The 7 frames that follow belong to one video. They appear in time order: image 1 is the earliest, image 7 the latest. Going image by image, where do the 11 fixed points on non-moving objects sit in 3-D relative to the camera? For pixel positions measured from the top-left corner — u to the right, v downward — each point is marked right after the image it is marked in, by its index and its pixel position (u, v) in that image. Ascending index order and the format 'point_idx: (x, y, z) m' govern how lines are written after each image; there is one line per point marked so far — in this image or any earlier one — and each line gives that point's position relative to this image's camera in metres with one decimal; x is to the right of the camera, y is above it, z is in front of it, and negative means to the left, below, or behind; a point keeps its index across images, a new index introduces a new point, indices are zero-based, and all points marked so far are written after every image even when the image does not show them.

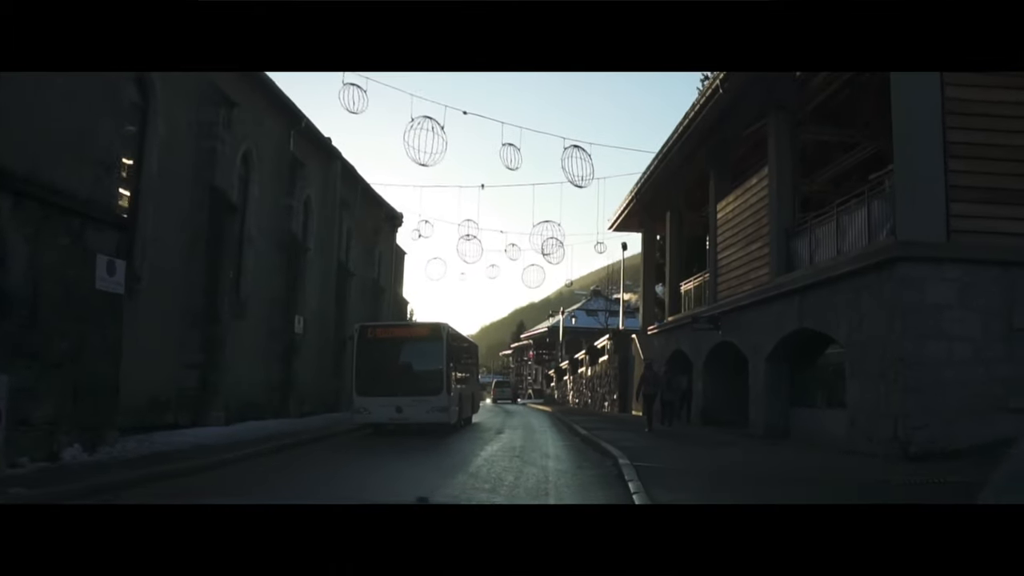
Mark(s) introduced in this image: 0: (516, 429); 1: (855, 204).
0: (+0.1, -2.8, +17.2) m
1: (+4.3, +1.1, +11.1) m
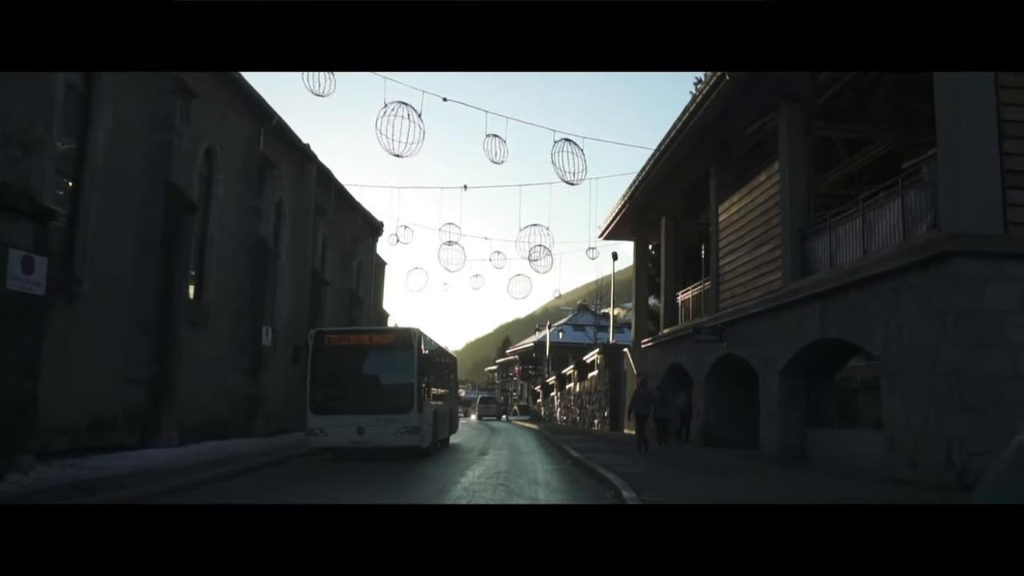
0: (-0.2, -2.9, +15.8) m
1: (+4.1, +1.0, +9.8) m
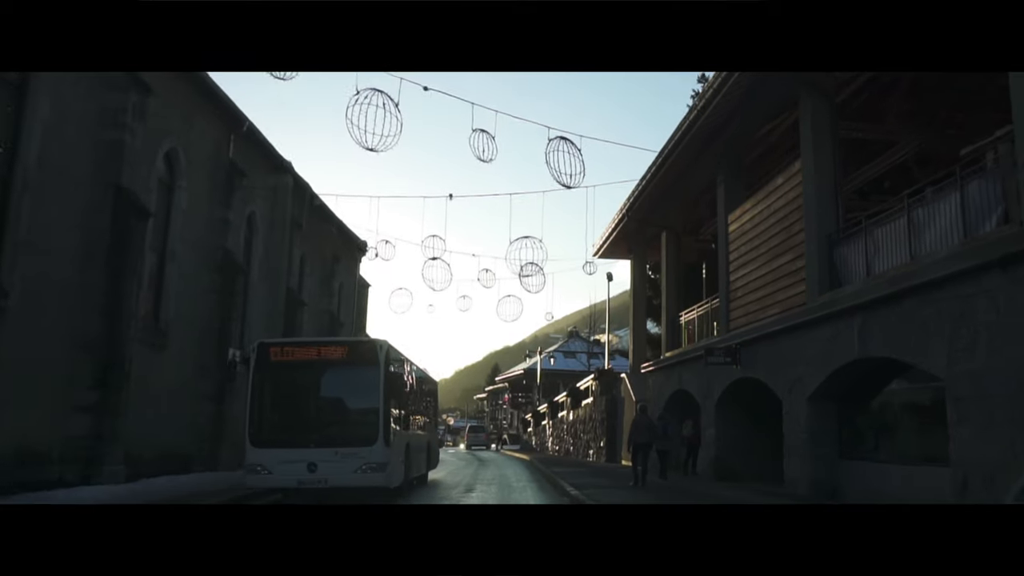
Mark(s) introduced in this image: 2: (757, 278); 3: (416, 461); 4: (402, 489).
0: (-0.4, -3.2, +14.2) m
1: (+4.0, +0.9, +8.4) m
2: (+3.6, +0.1, +13.1) m
3: (-1.5, -2.6, +13.4) m
4: (-1.5, -2.7, +11.9) m
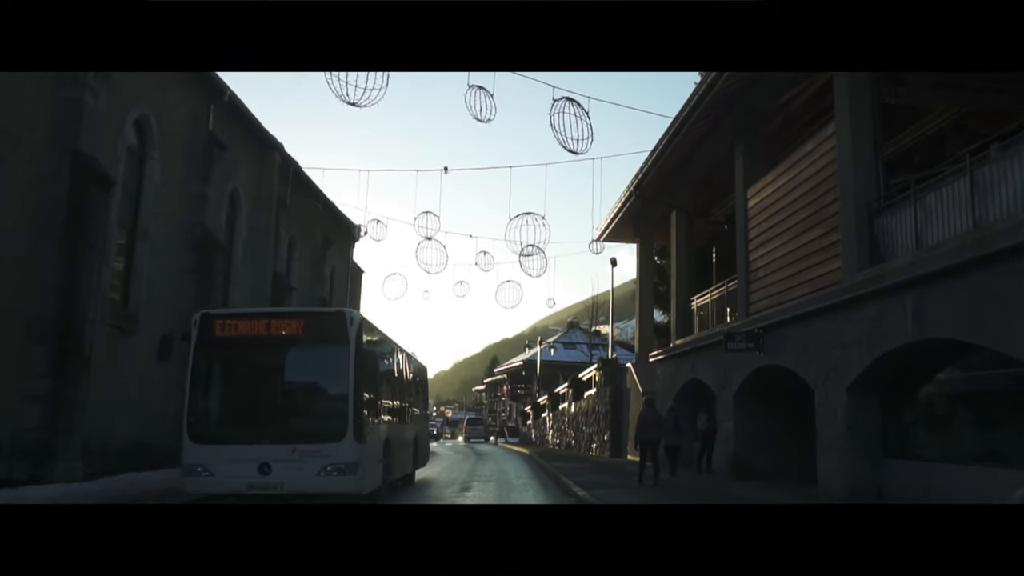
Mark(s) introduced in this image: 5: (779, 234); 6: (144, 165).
0: (-0.4, -2.9, +13.1) m
1: (+4.0, +1.1, +7.2) m
2: (+3.6, +0.4, +11.9) m
3: (-1.5, -2.3, +12.2) m
4: (-1.5, -2.4, +10.7) m
5: (+3.6, +0.7, +12.1) m
6: (-5.9, +2.0, +14.2) m
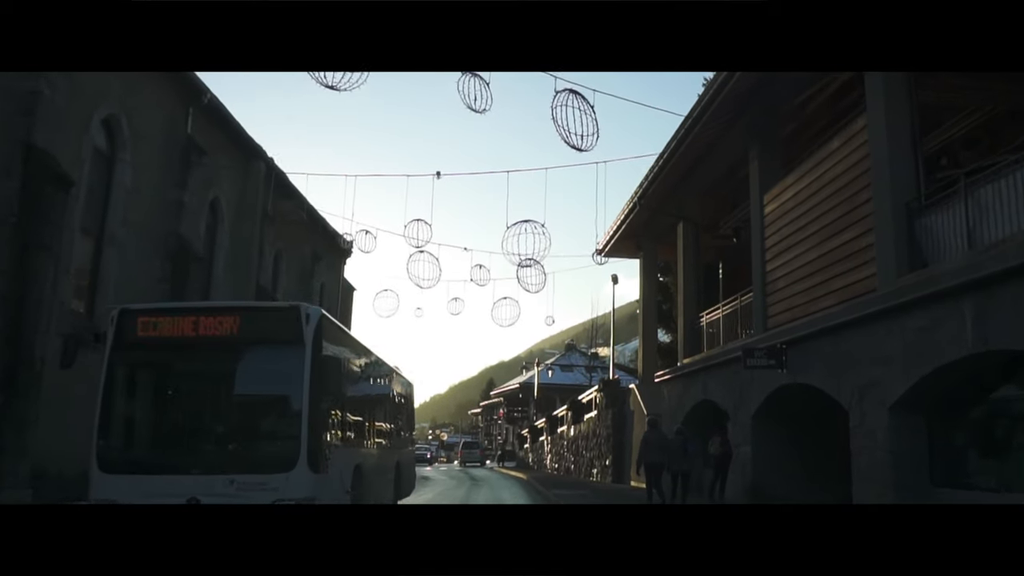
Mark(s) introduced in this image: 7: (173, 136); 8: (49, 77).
0: (-0.4, -3.0, +11.9) m
1: (+4.0, +1.1, +6.2) m
2: (+3.6, +0.3, +10.9) m
3: (-1.6, -2.5, +11.1) m
4: (-1.5, -2.5, +9.6) m
5: (+3.6, +0.6, +11.1) m
6: (-5.9, +1.8, +13.1) m
7: (-5.7, +2.6, +15.0) m
8: (-5.5, +2.6, +10.5) m
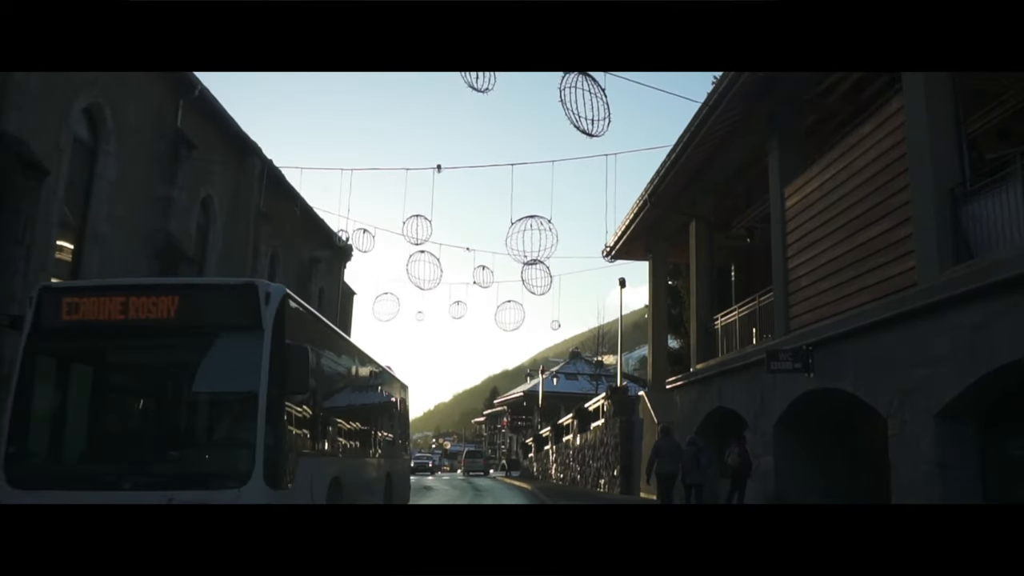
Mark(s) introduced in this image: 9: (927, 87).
0: (-0.4, -3.0, +11.2) m
1: (+4.1, +1.2, +5.5) m
2: (+3.7, +0.3, +10.2) m
3: (-1.5, -2.5, +10.4) m
4: (-1.5, -2.5, +8.8) m
5: (+3.7, +0.6, +10.4) m
6: (-5.9, +1.8, +12.4) m
7: (-5.6, +2.6, +14.3) m
8: (-5.5, +2.6, +9.9) m
9: (+3.9, +2.2, +8.4) m
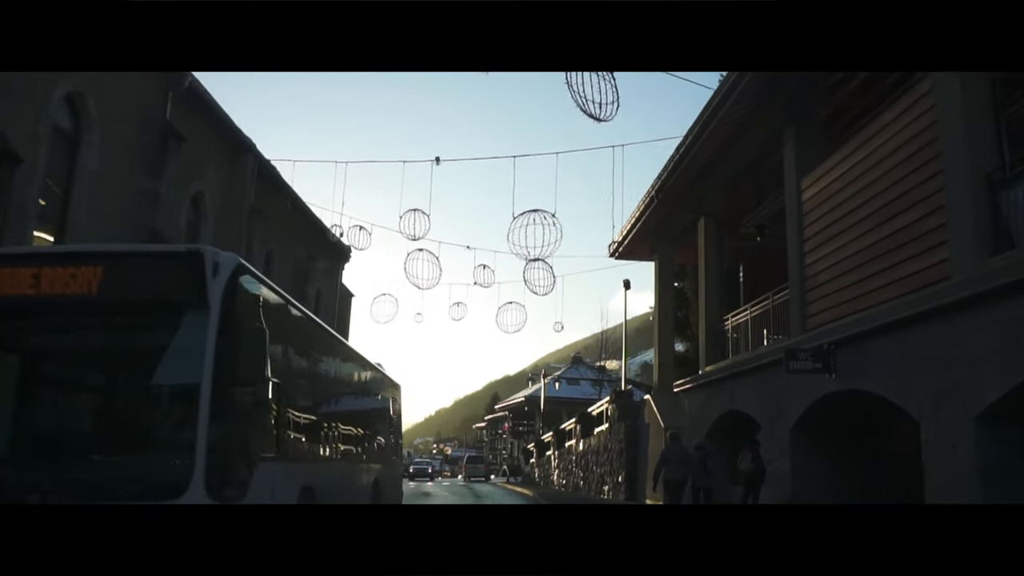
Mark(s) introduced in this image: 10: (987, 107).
0: (-0.4, -3.0, +10.6) m
1: (+4.1, +1.3, +4.9) m
2: (+3.7, +0.3, +9.6) m
3: (-1.5, -2.4, +9.8) m
4: (-1.5, -2.4, +8.2) m
5: (+3.7, +0.7, +9.8) m
6: (-5.8, +1.8, +11.9) m
7: (-5.6, +2.6, +13.8) m
8: (-5.4, +2.7, +9.3) m
9: (+3.9, +2.3, +7.8) m
10: (+4.1, +2.0, +7.7) m
